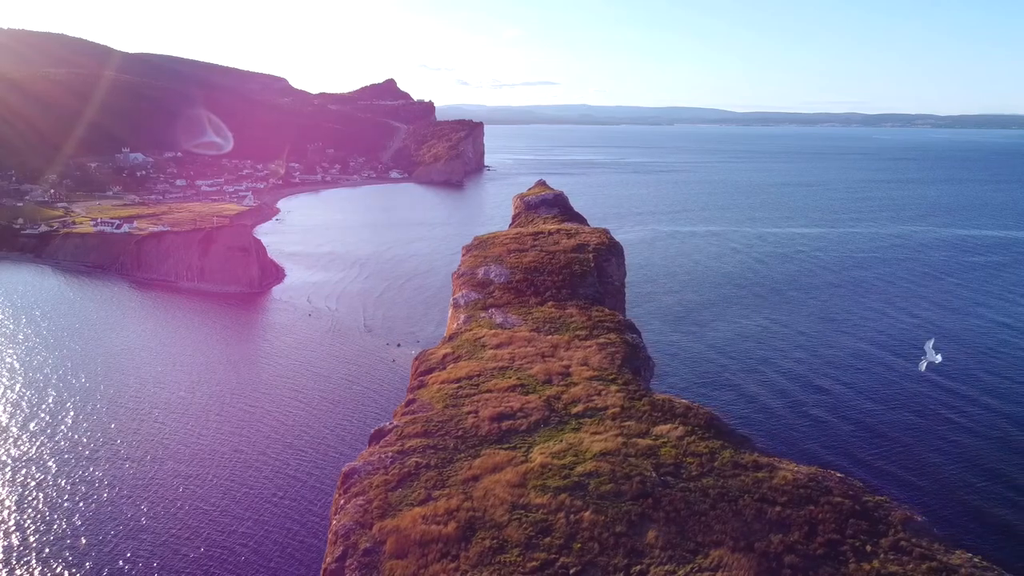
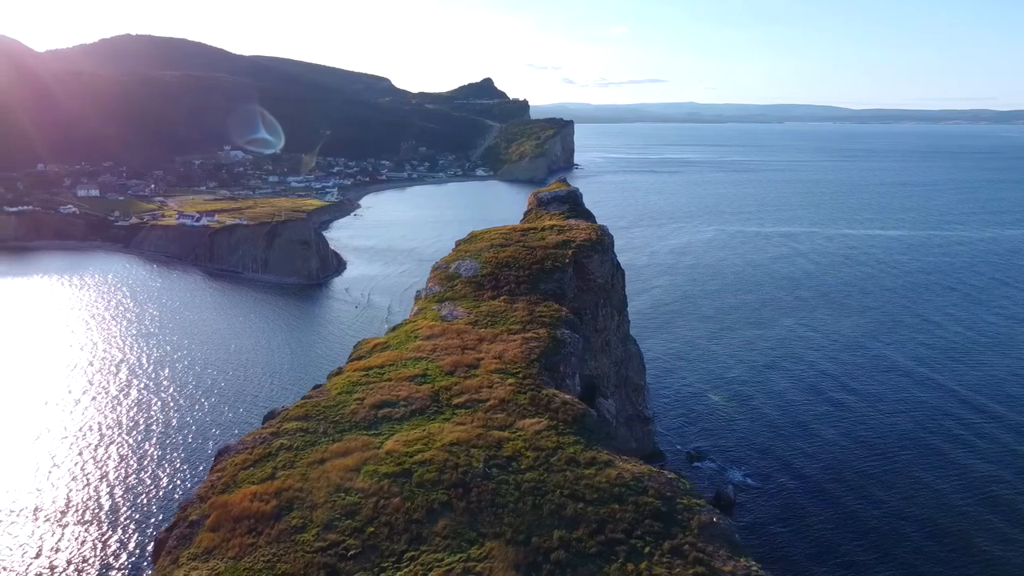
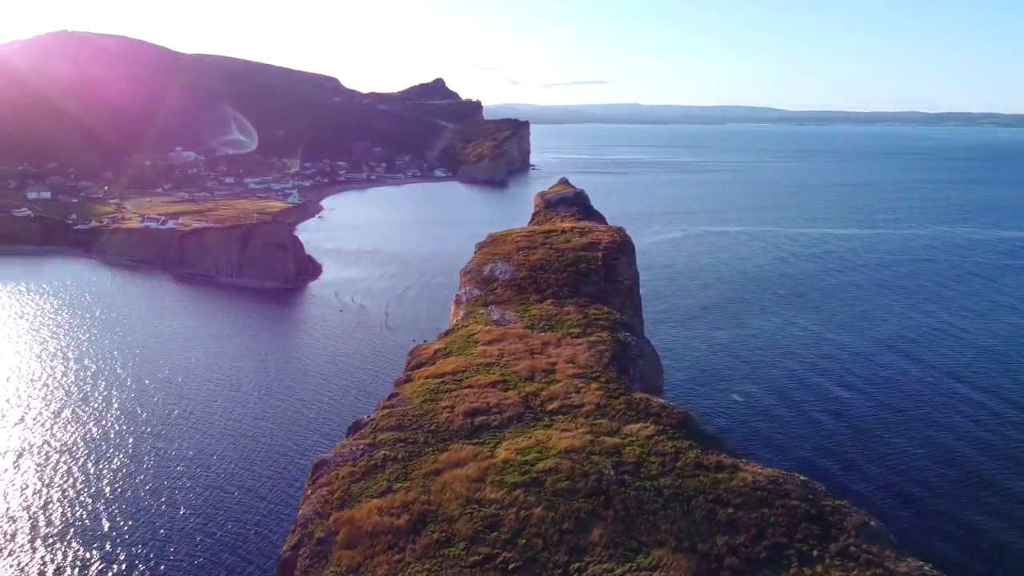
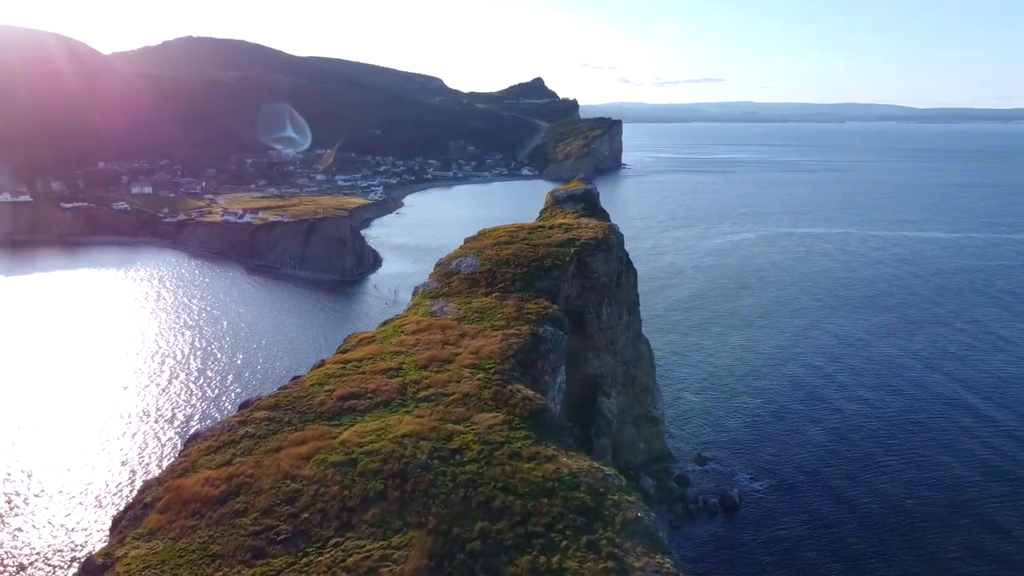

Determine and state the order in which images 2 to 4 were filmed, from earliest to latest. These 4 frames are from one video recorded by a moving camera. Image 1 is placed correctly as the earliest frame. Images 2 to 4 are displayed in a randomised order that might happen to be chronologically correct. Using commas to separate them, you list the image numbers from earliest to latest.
3, 2, 4
